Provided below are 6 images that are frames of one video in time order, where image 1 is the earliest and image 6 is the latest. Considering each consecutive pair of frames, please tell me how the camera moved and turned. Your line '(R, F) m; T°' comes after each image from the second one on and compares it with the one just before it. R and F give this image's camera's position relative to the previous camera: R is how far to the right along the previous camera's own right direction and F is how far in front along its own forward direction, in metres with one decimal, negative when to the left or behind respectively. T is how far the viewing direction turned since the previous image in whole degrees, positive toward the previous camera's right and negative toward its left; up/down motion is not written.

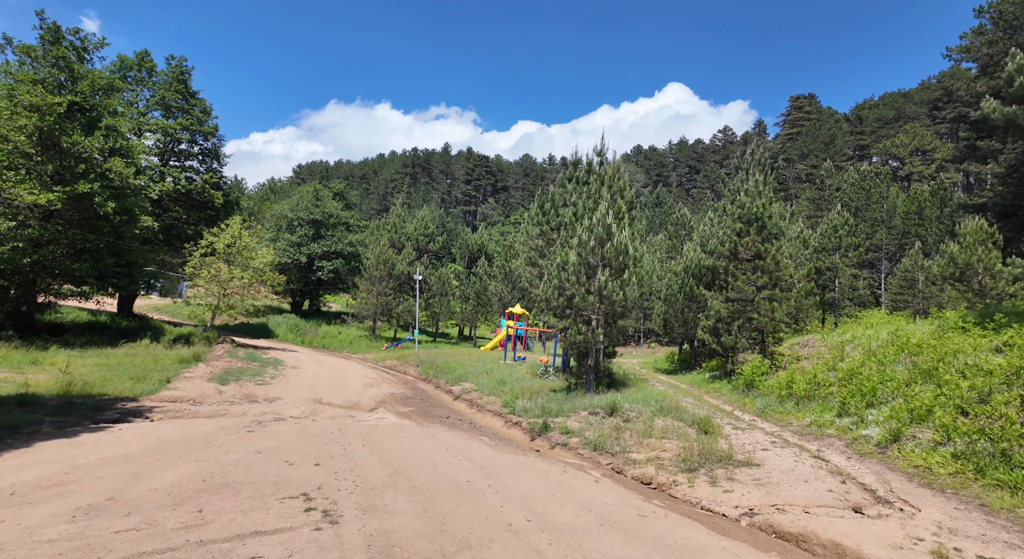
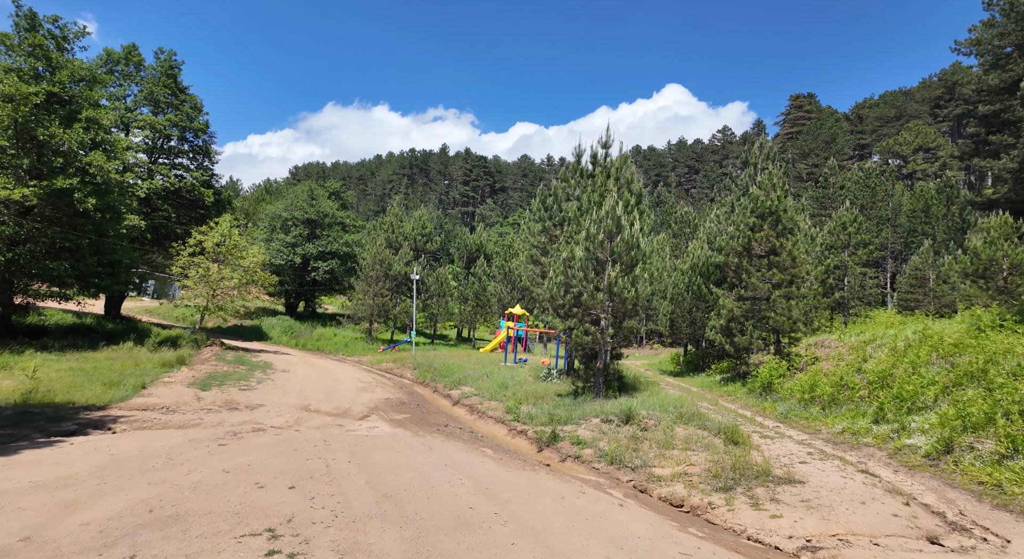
(-0.1, +1.2) m; 0°
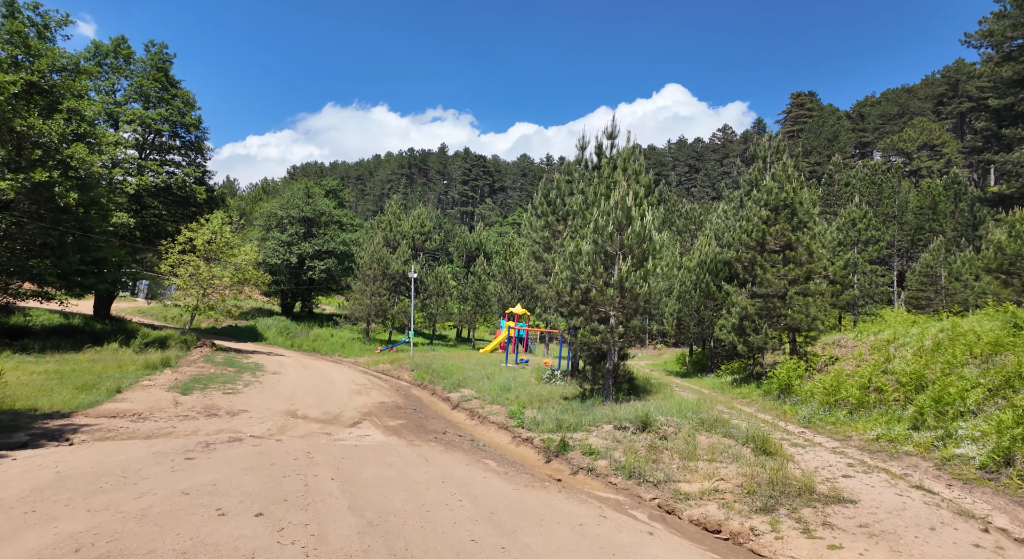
(-0.1, +1.1) m; 0°
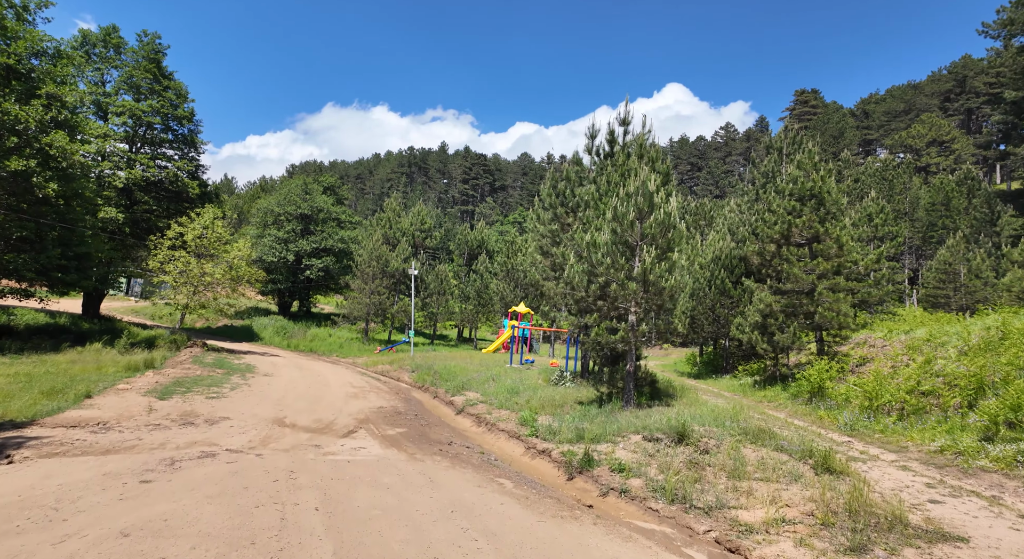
(-0.3, +1.4) m; 0°
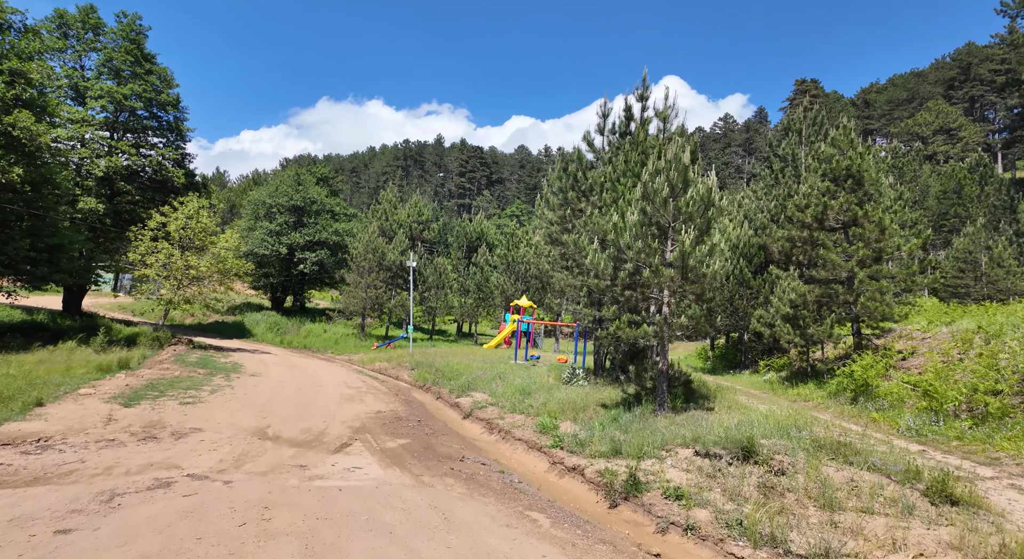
(-0.4, +1.7) m; 0°
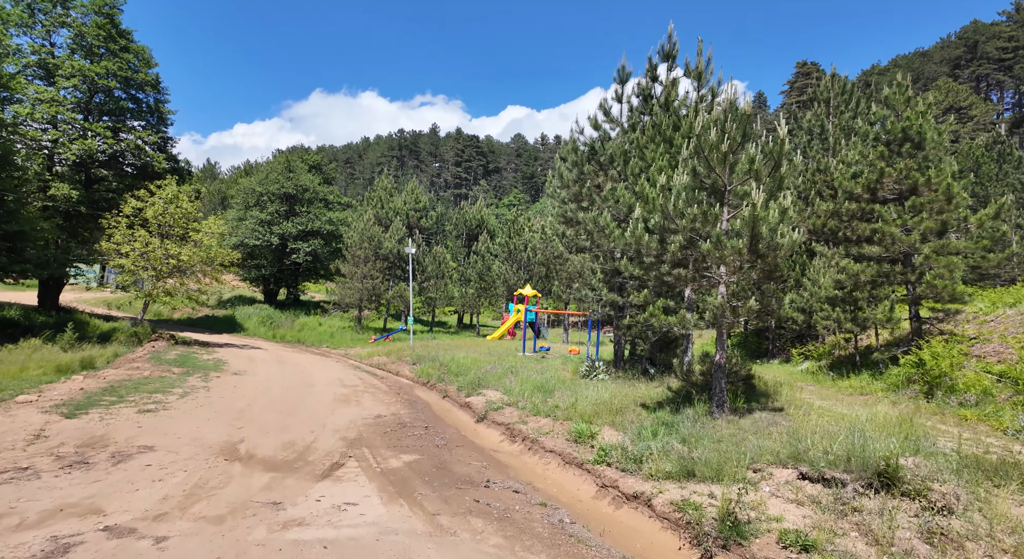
(-0.5, +2.2) m; 0°
